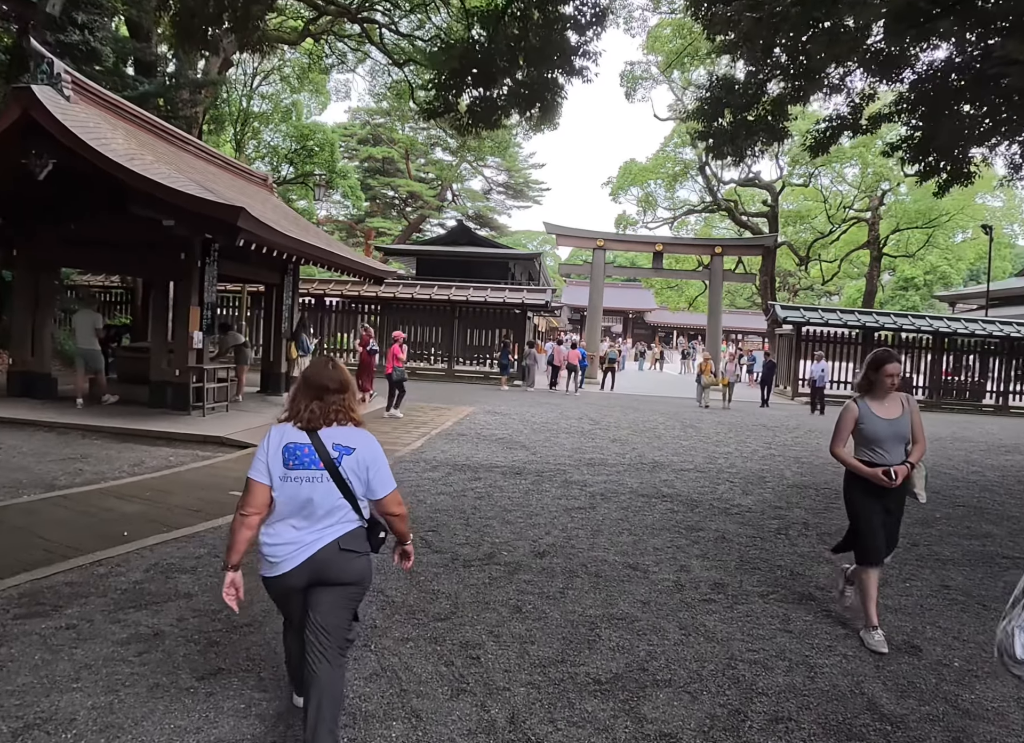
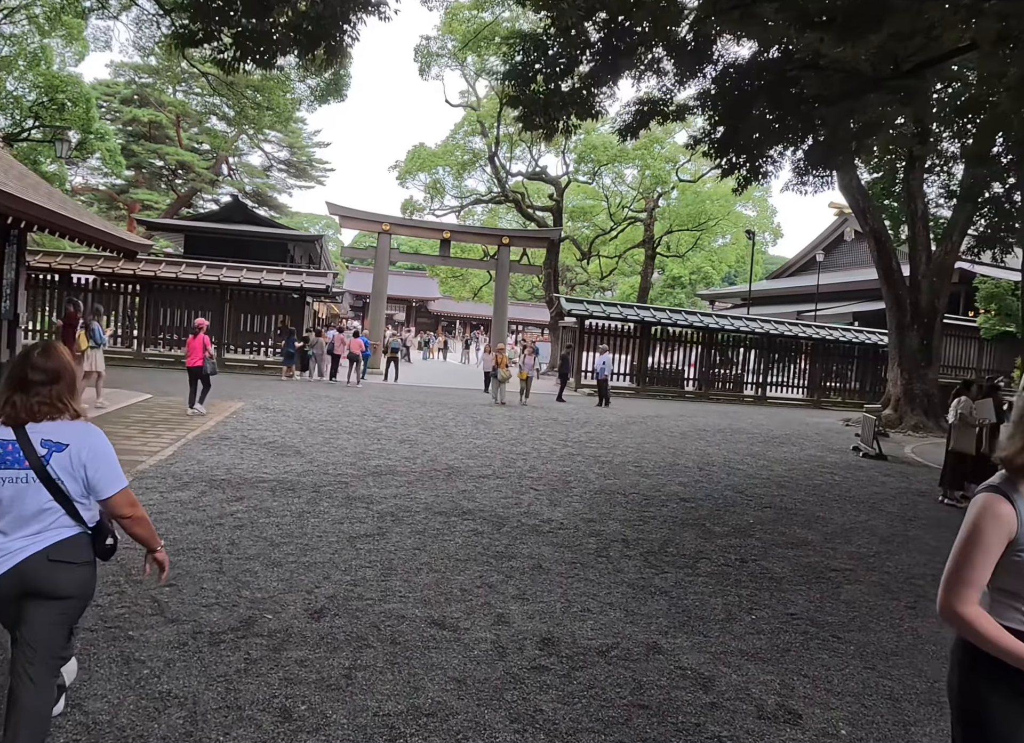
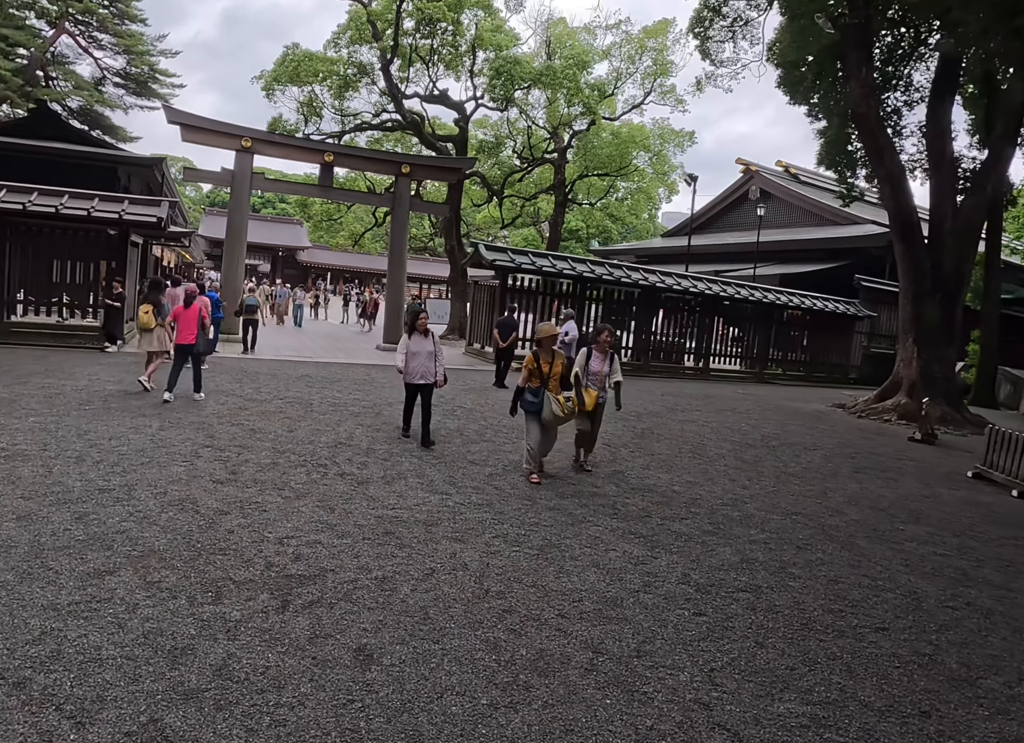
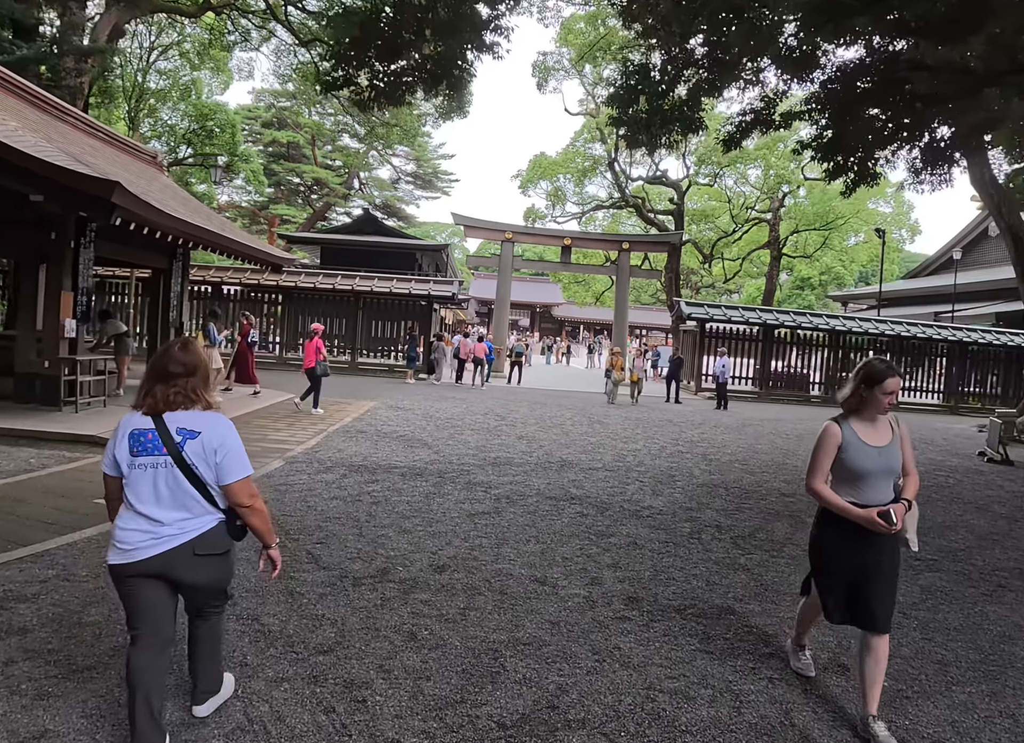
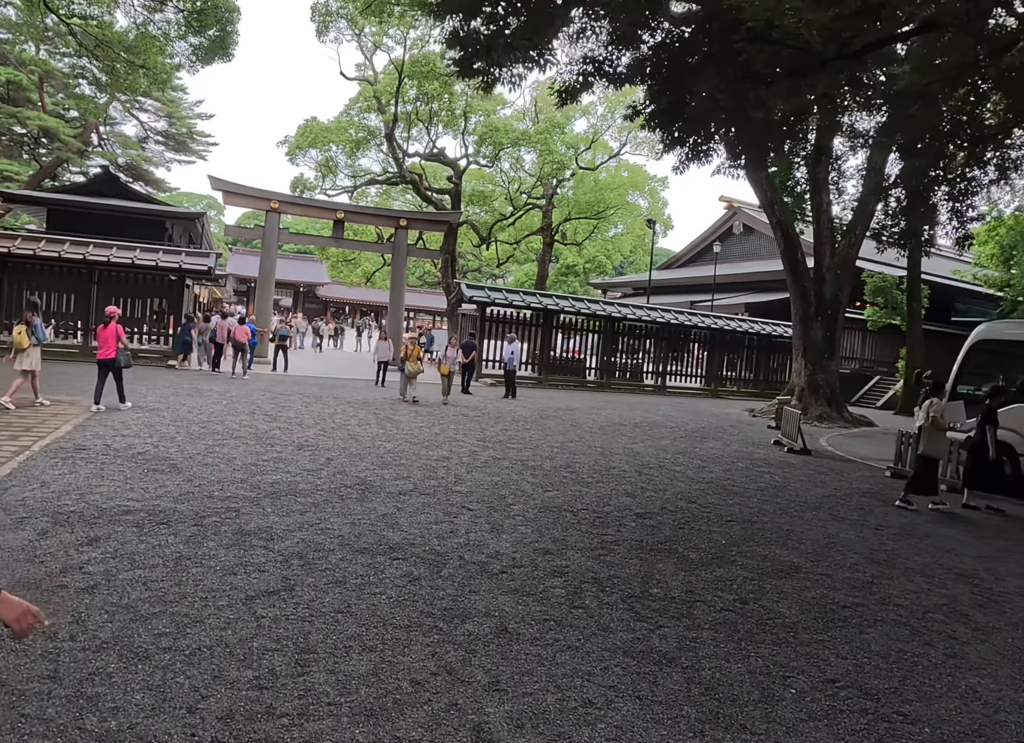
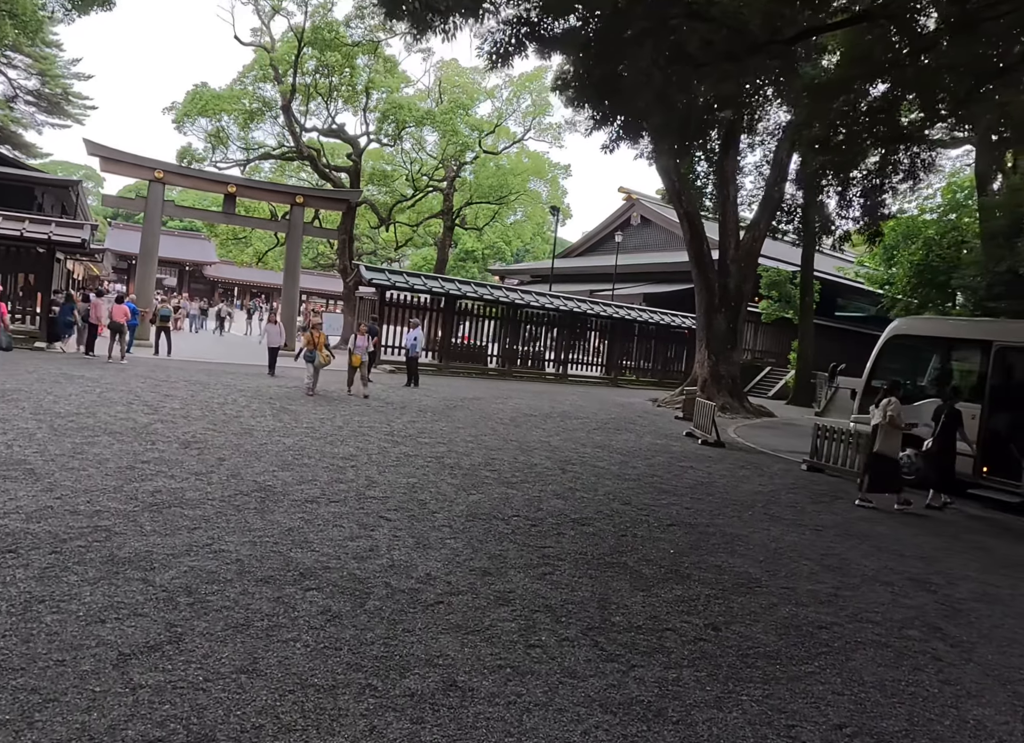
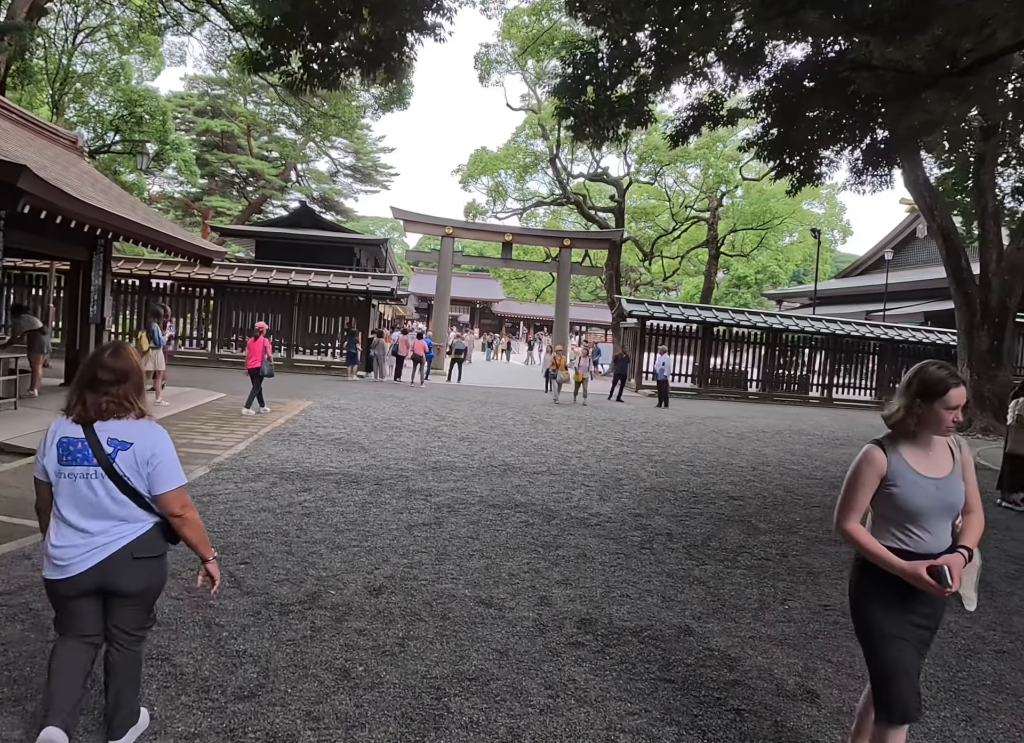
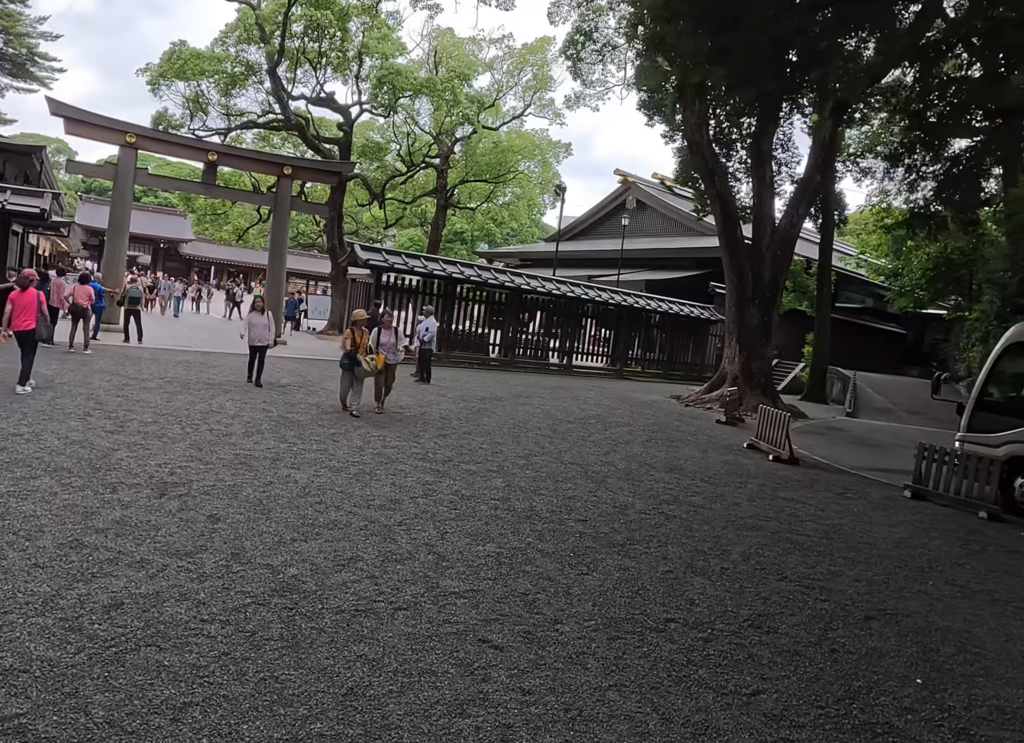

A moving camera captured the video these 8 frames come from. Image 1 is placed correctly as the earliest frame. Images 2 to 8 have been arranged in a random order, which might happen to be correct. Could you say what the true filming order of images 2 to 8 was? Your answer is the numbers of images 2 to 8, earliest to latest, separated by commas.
4, 7, 2, 5, 6, 8, 3
